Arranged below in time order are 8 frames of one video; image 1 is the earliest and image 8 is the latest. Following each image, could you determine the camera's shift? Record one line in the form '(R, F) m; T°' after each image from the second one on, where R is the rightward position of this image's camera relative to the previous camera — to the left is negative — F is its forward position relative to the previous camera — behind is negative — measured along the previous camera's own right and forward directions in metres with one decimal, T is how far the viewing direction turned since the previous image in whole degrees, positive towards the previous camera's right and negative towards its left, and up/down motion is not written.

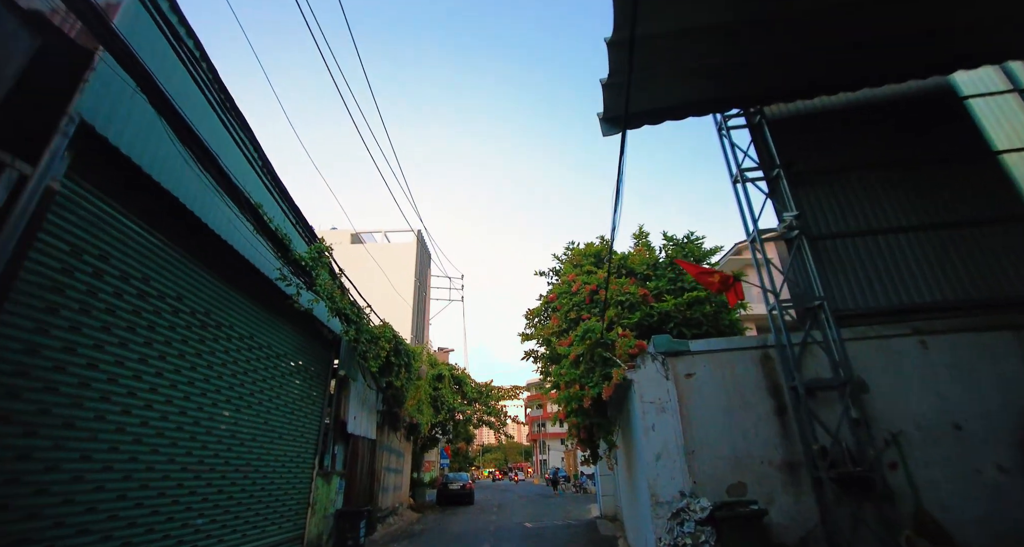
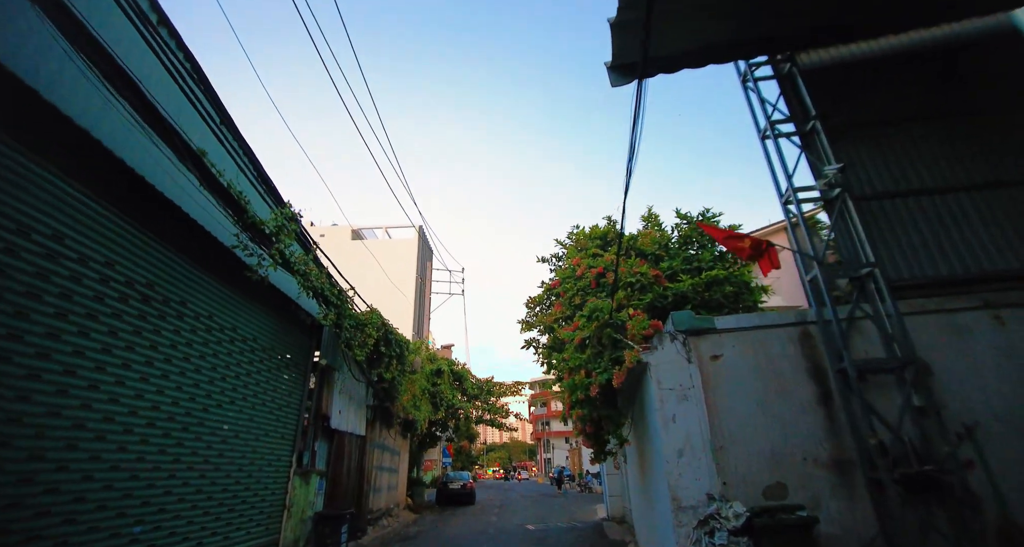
(+0.1, +0.8) m; 0°
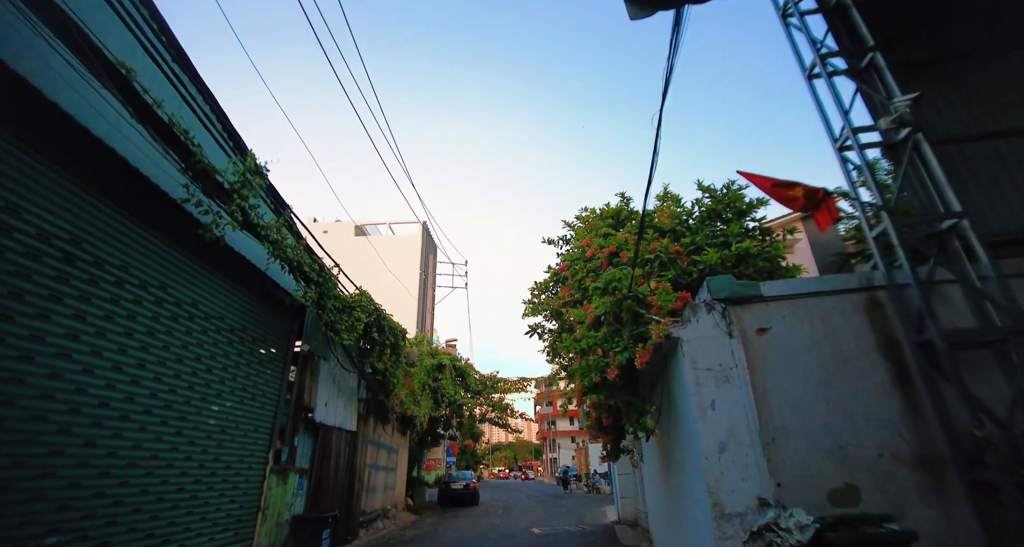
(0.0, +0.8) m; -1°
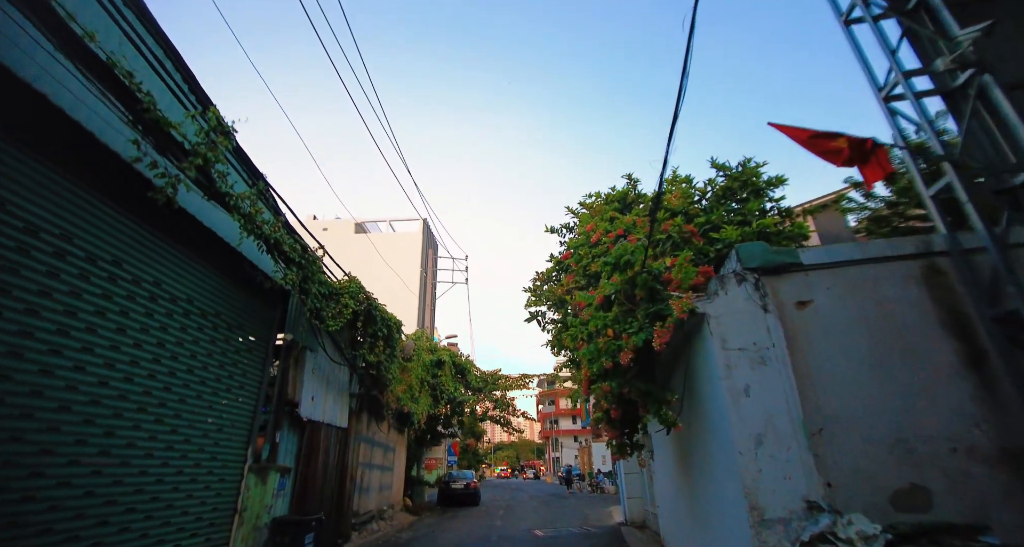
(0.0, +0.5) m; 0°
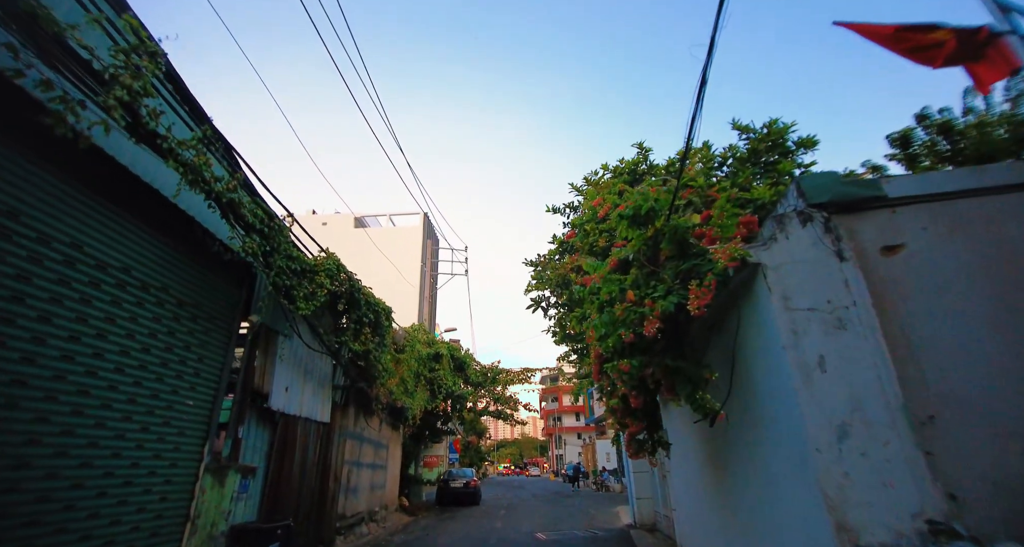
(+0.1, +0.8) m; 0°
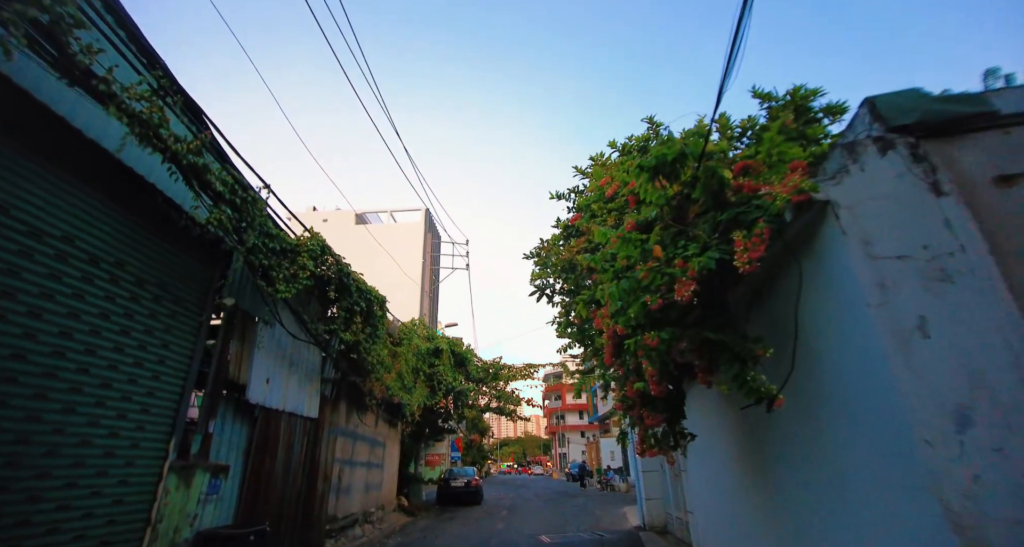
(0.0, +0.6) m; 0°
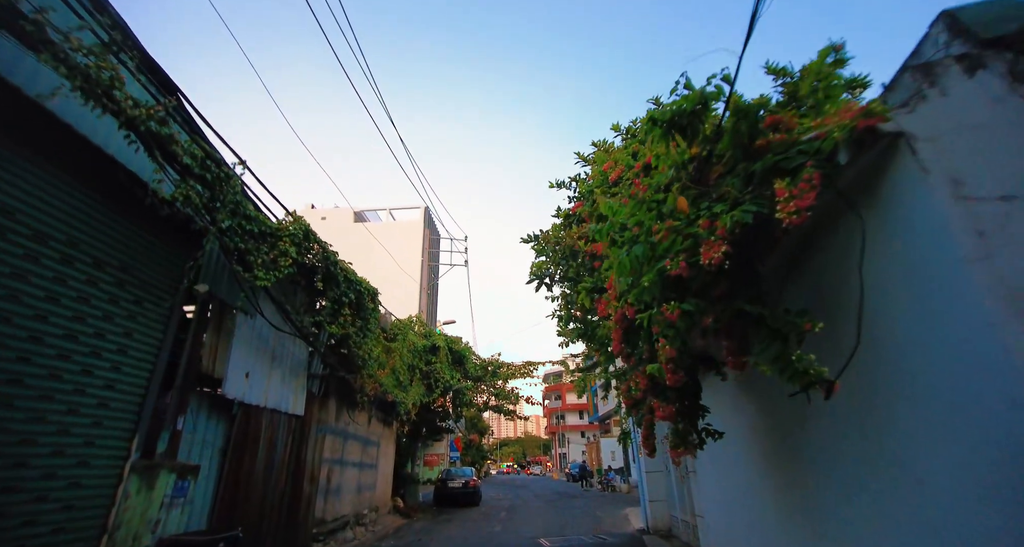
(0.0, +0.4) m; 0°
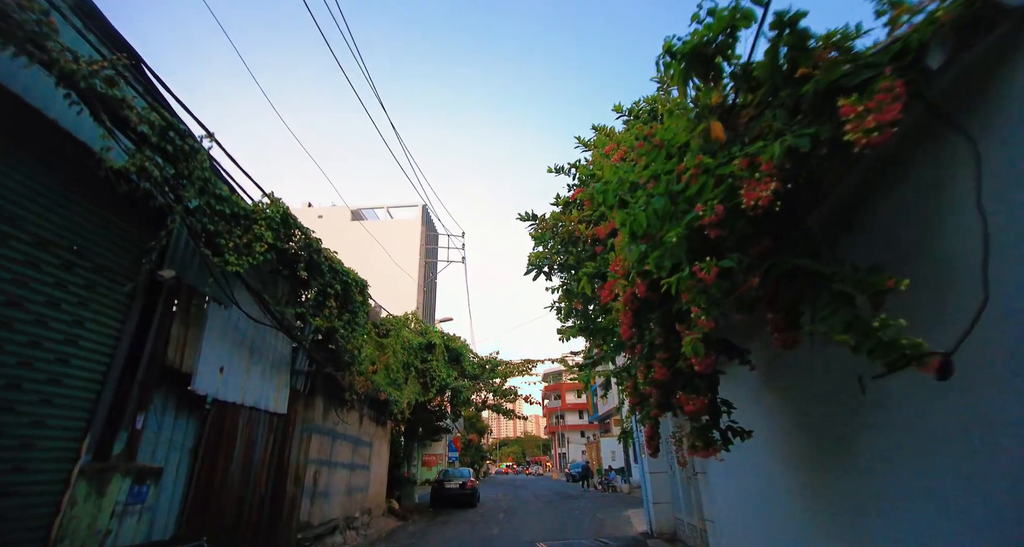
(0.0, +0.4) m; 0°
